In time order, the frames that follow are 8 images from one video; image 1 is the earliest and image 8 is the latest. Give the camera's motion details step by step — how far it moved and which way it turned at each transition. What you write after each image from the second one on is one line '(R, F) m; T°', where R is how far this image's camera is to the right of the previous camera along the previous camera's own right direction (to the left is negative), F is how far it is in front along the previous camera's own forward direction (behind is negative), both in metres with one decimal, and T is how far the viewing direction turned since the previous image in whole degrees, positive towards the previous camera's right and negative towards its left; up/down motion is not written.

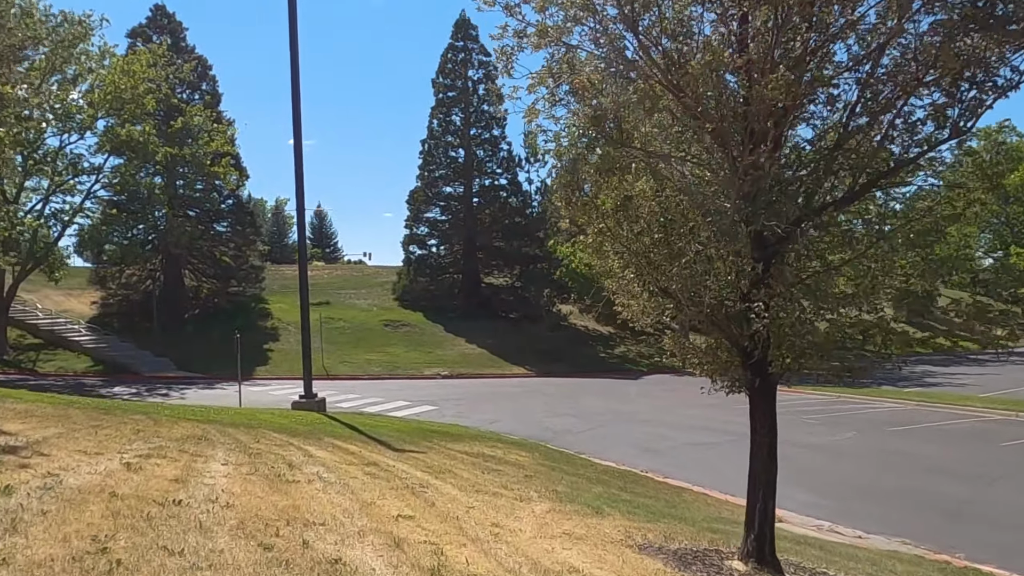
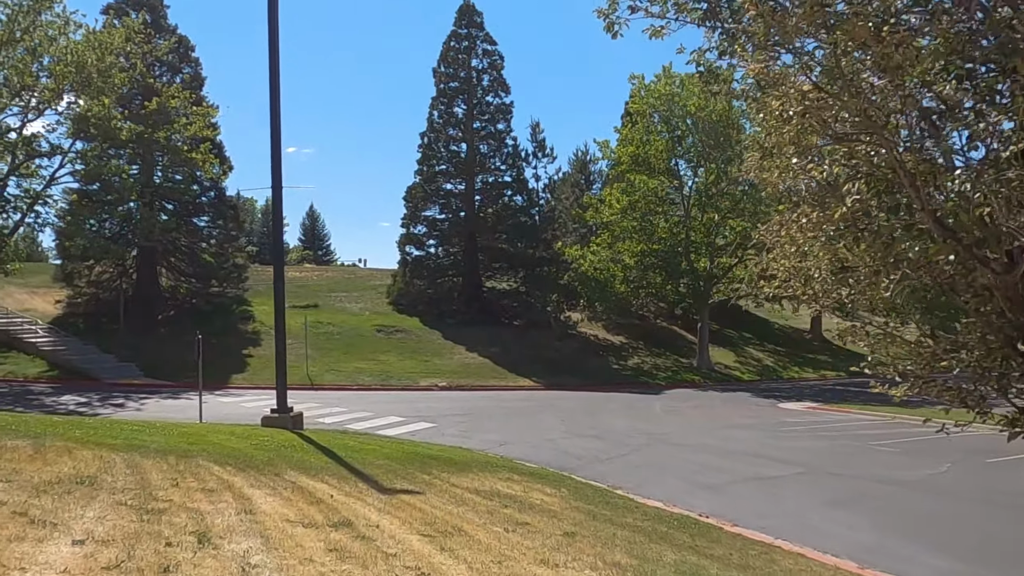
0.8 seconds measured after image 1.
(-0.5, +3.7) m; 0°
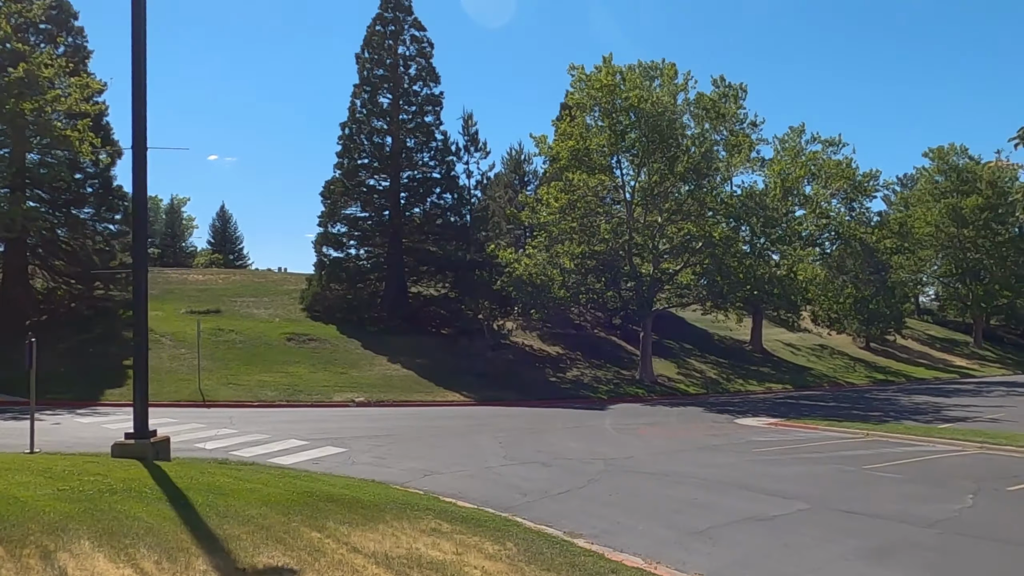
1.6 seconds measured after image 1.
(0.0, +3.7) m; +5°
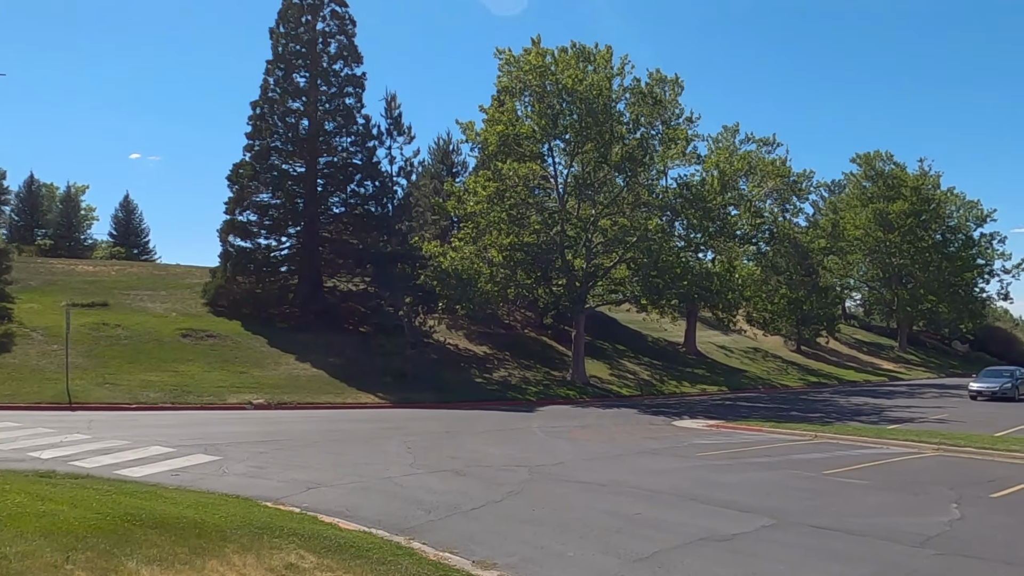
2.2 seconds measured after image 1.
(+0.5, +2.6) m; +5°
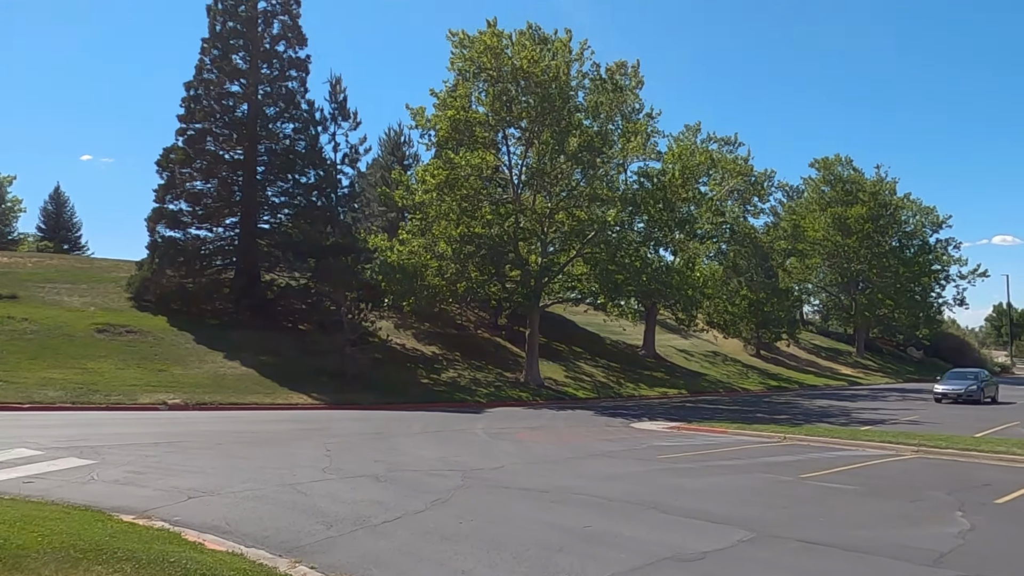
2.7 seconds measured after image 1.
(+0.5, +2.1) m; +3°
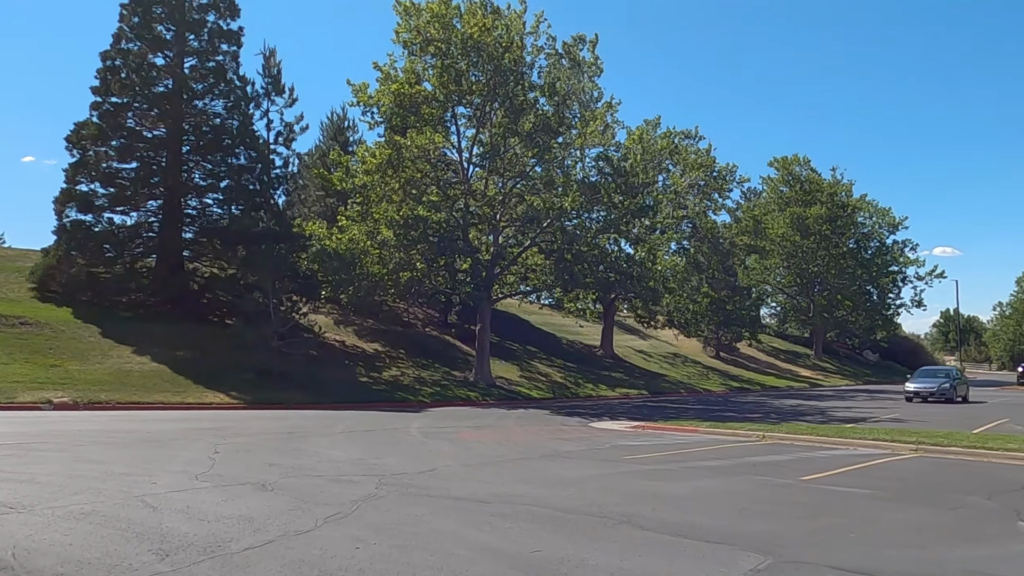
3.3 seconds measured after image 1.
(+0.3, +2.7) m; +3°
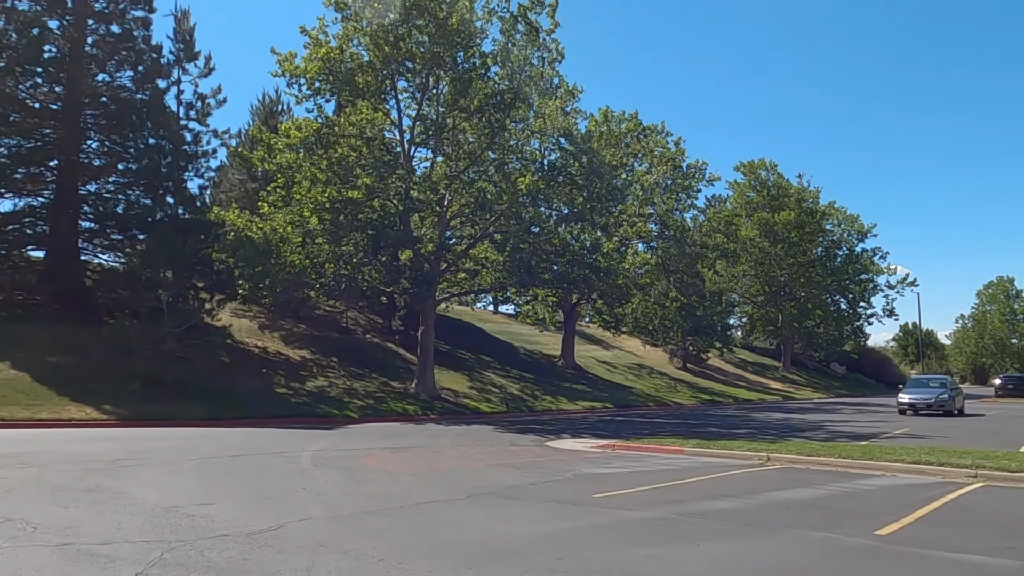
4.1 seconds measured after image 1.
(+0.5, +4.1) m; +3°
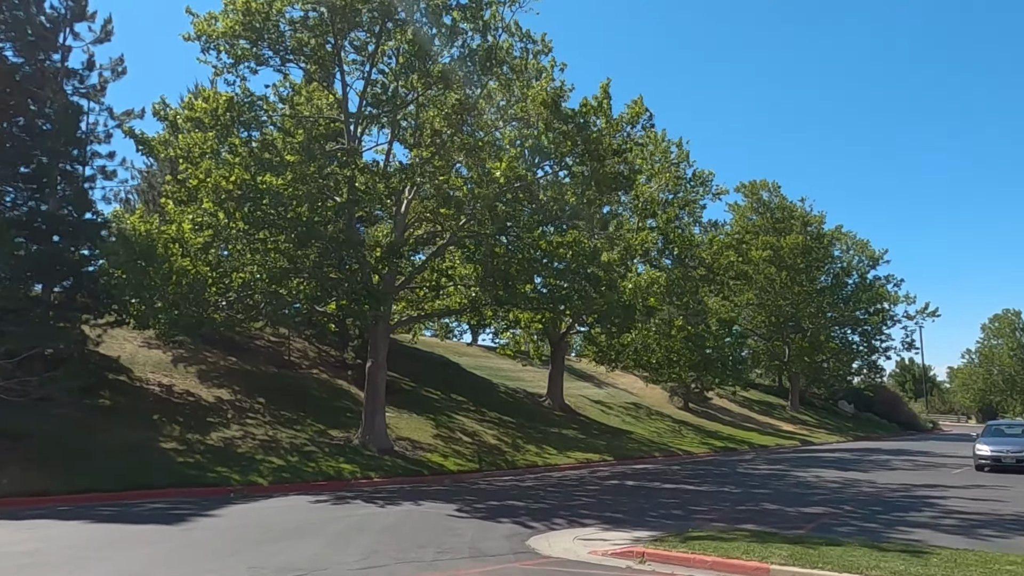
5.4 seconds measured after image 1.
(+0.3, +6.2) m; +1°
